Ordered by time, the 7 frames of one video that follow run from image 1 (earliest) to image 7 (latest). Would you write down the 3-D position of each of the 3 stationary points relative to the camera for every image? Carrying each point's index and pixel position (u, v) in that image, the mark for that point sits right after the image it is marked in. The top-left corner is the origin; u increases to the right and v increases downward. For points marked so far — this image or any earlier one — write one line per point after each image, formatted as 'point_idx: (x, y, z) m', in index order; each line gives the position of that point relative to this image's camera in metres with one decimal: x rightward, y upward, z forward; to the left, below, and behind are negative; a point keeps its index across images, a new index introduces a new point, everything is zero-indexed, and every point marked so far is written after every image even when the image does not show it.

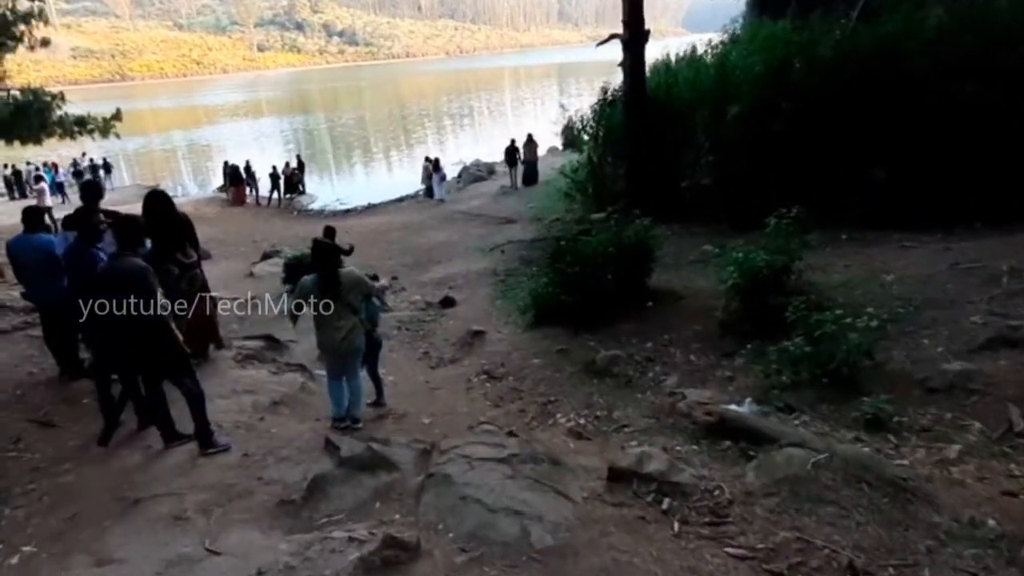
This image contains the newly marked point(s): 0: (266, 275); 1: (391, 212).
0: (-3.6, +0.2, +13.9) m
1: (-2.6, +1.6, +20.0) m
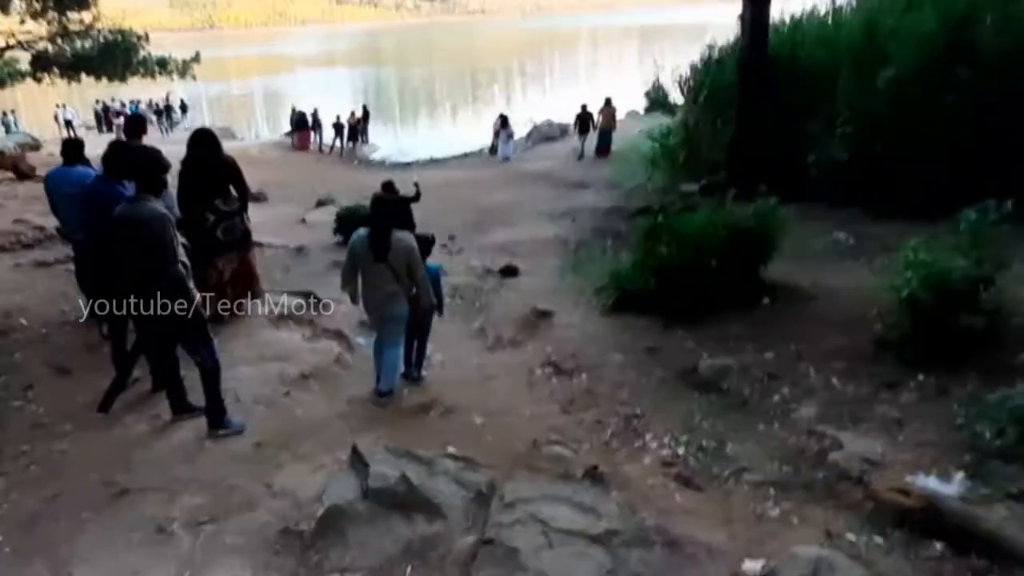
0: (-2.6, +0.9, +12.7) m
1: (-1.1, +2.4, +18.7) m
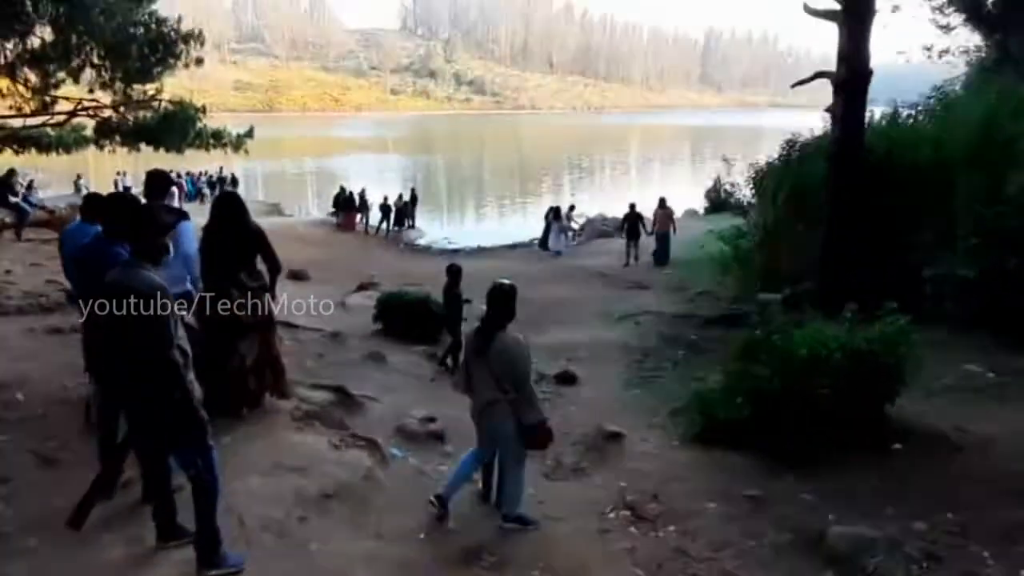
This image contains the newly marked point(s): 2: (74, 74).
0: (-1.9, -0.3, +11.7) m
1: (-0.1, +0.6, +17.8) m
2: (-5.1, +2.5, +10.8) m
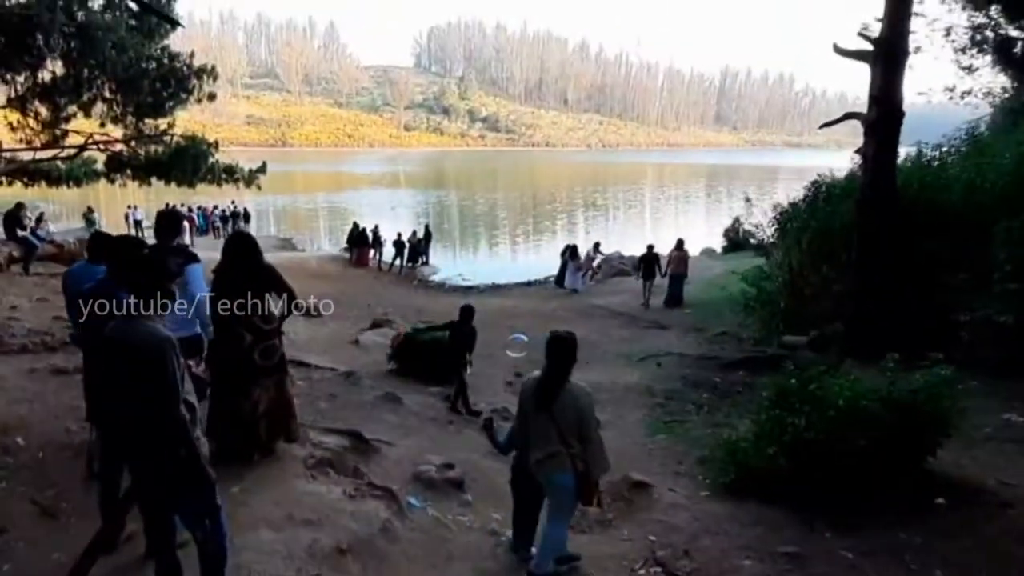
0: (-1.7, -0.7, +11.5) m
1: (+0.2, -0.1, +17.5) m
2: (-4.9, +2.1, +10.7) m
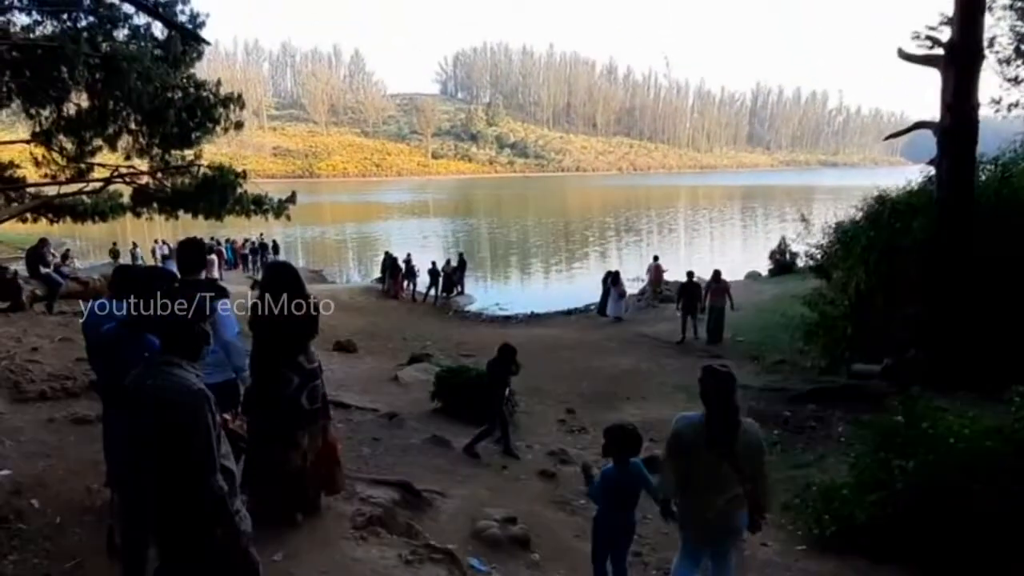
0: (-1.2, -1.1, +10.9) m
1: (+0.9, -0.7, +16.9) m
2: (-4.4, +1.6, +10.2) m
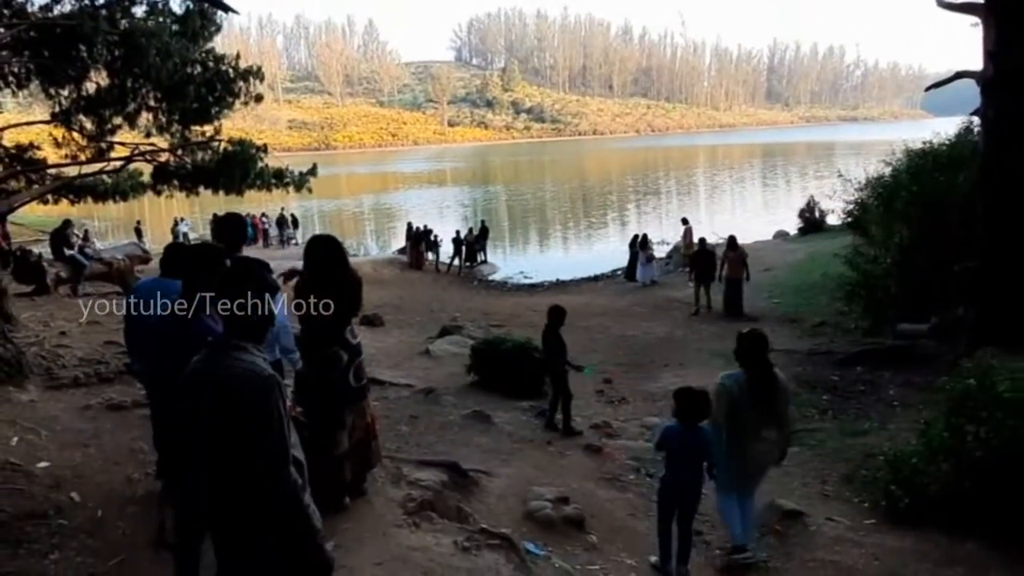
0: (-0.8, -0.8, +10.7) m
1: (+1.4, -0.1, +16.6) m
2: (-4.1, +1.8, +10.0) m
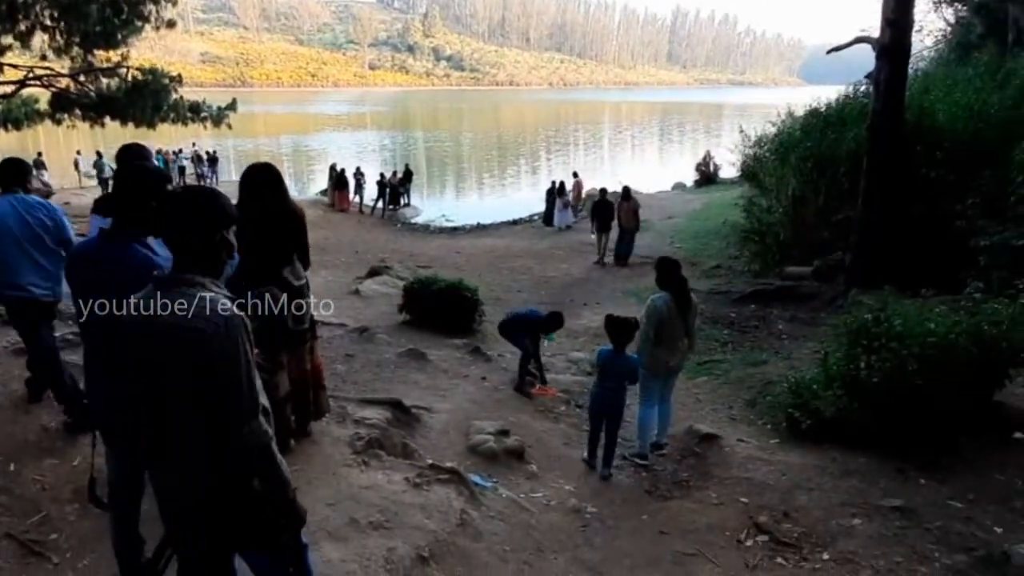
0: (-1.6, -0.1, +10.8) m
1: (0.0, +0.9, +16.9) m
2: (-4.8, +2.6, +9.7) m
